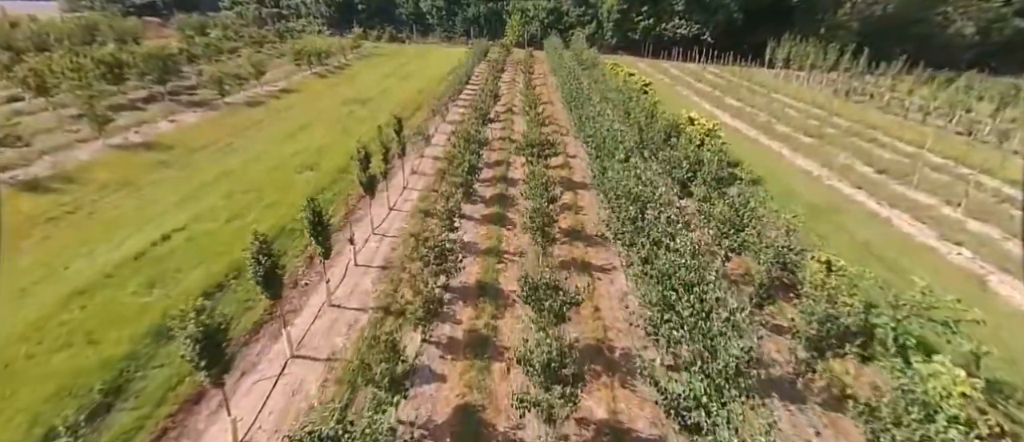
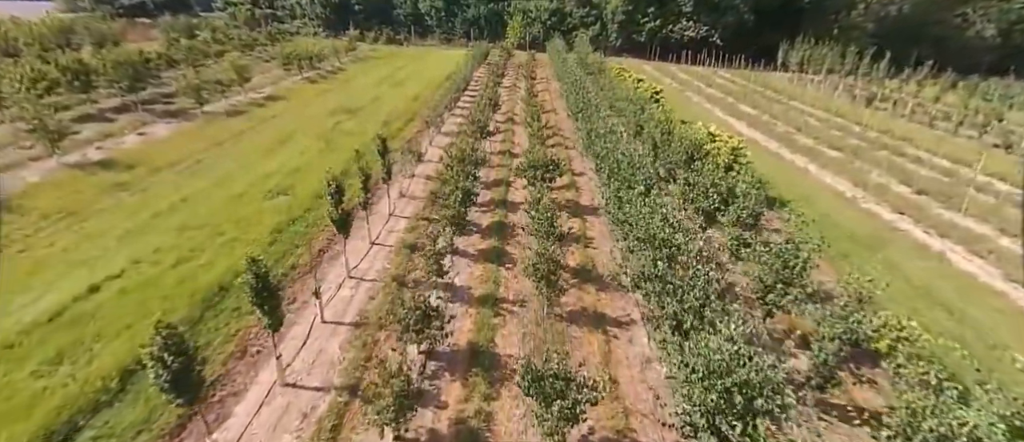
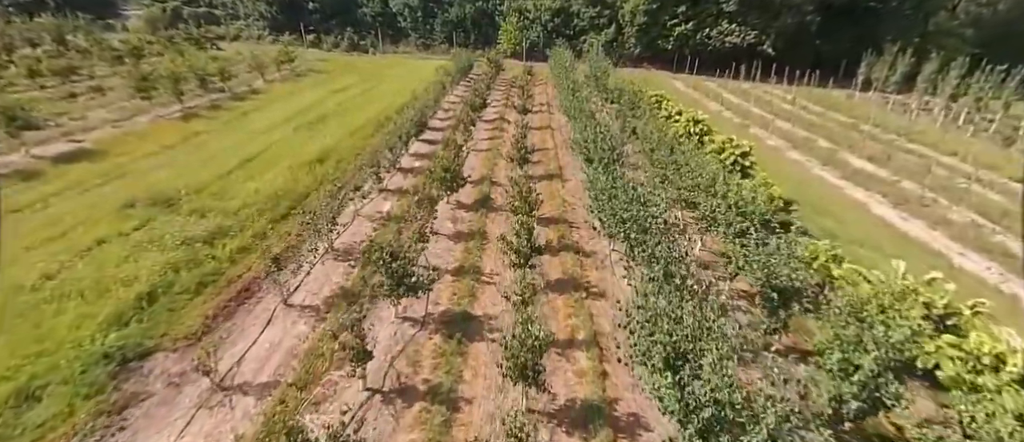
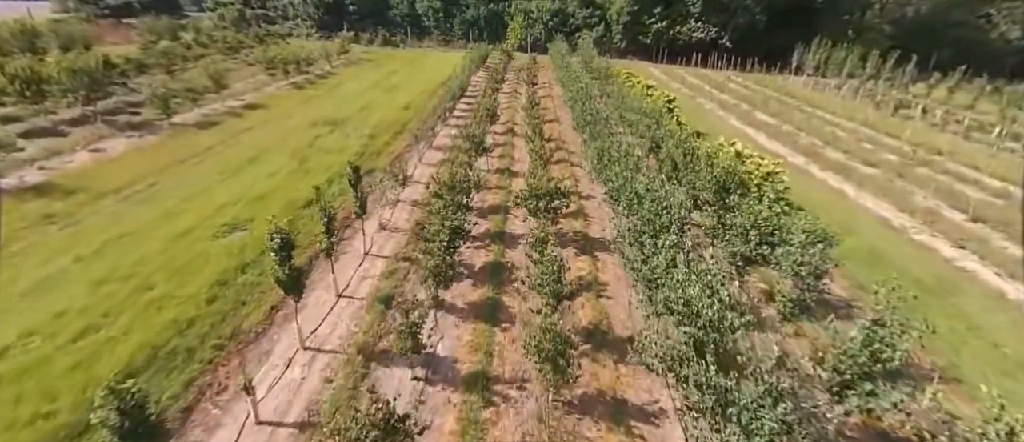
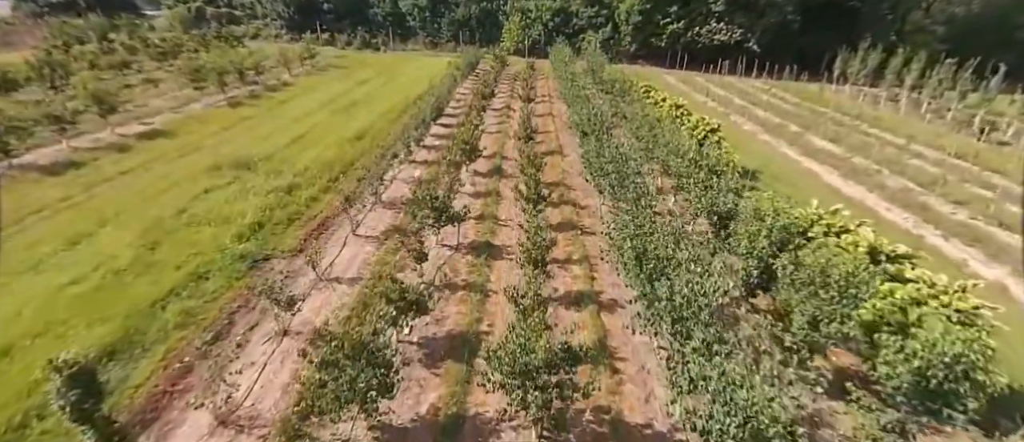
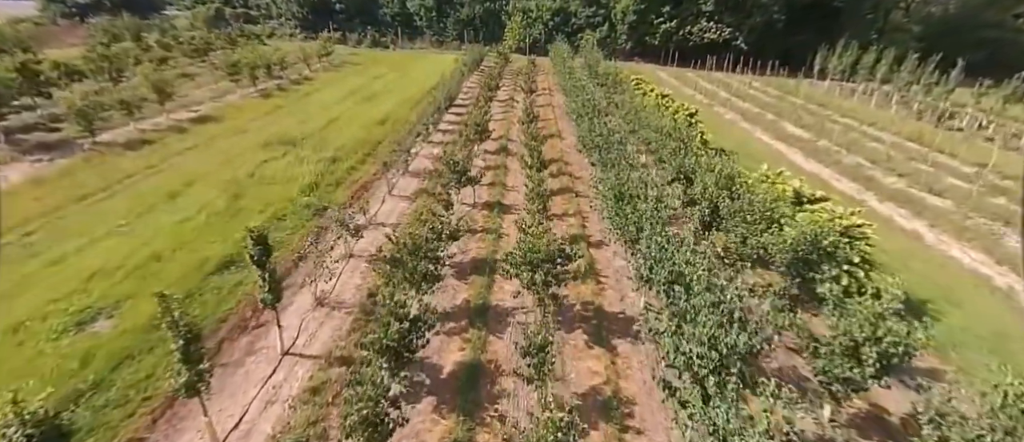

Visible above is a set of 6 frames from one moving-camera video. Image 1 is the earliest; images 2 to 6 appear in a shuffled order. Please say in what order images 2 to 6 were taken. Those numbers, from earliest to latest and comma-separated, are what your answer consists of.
2, 4, 6, 5, 3
